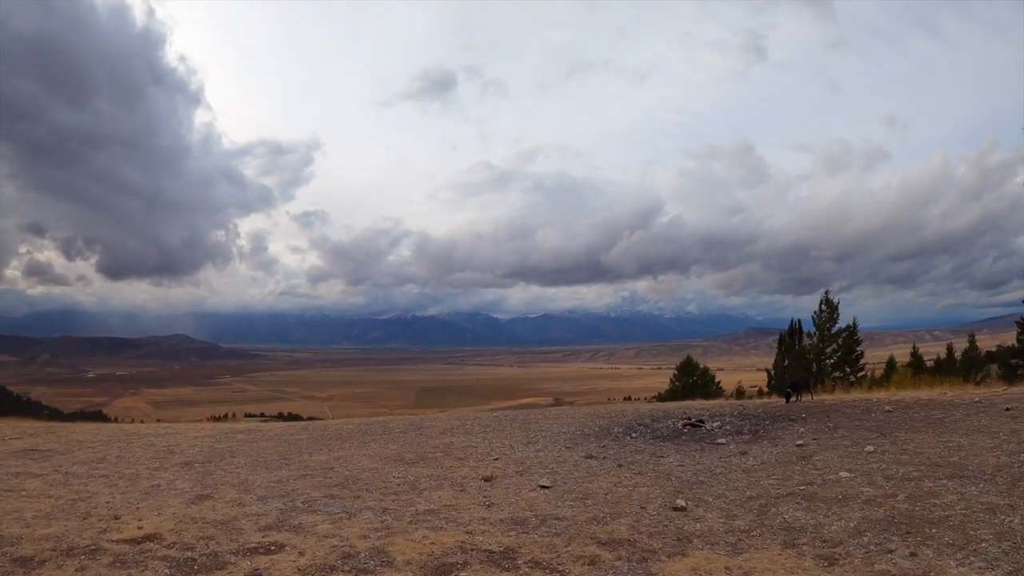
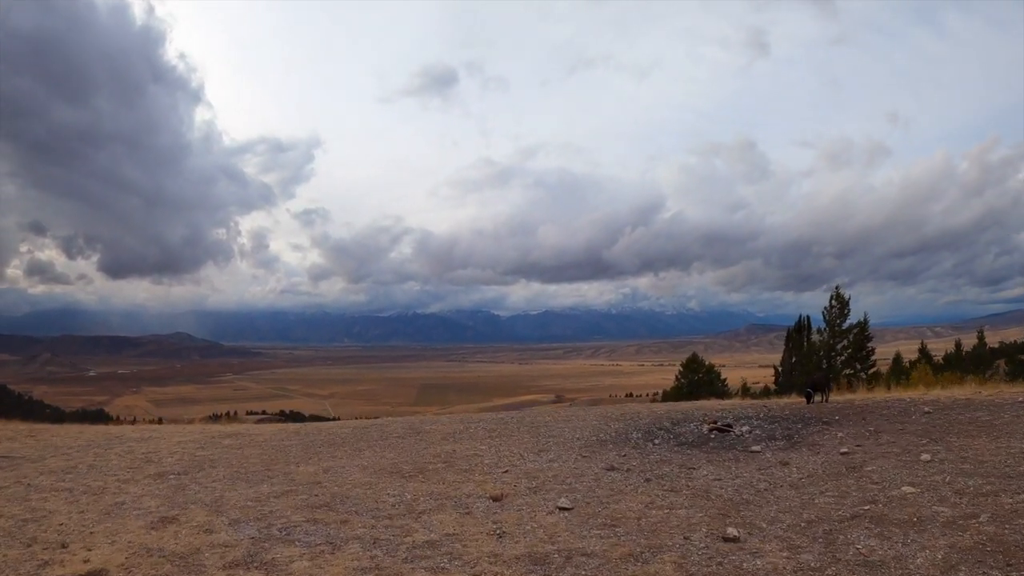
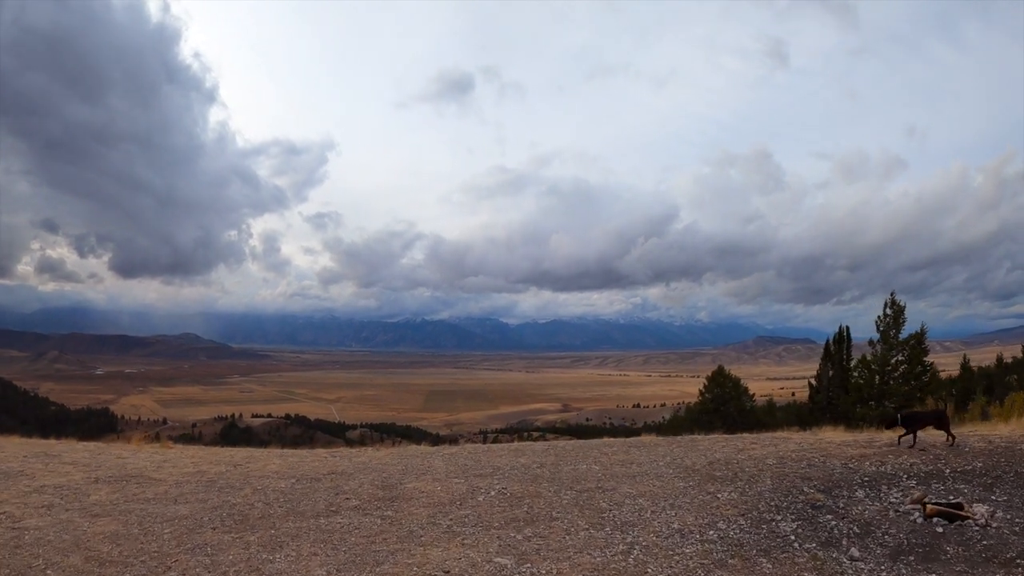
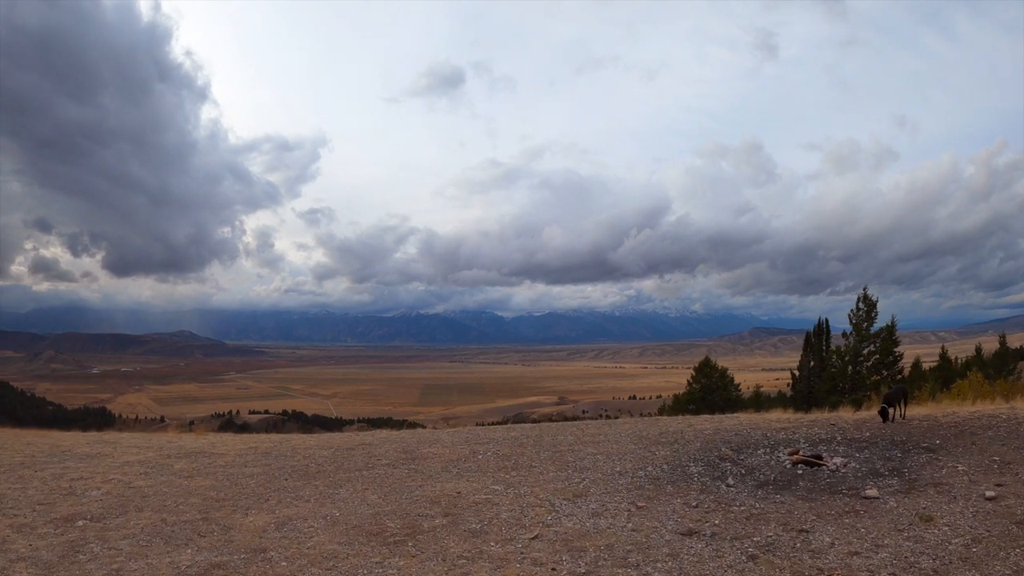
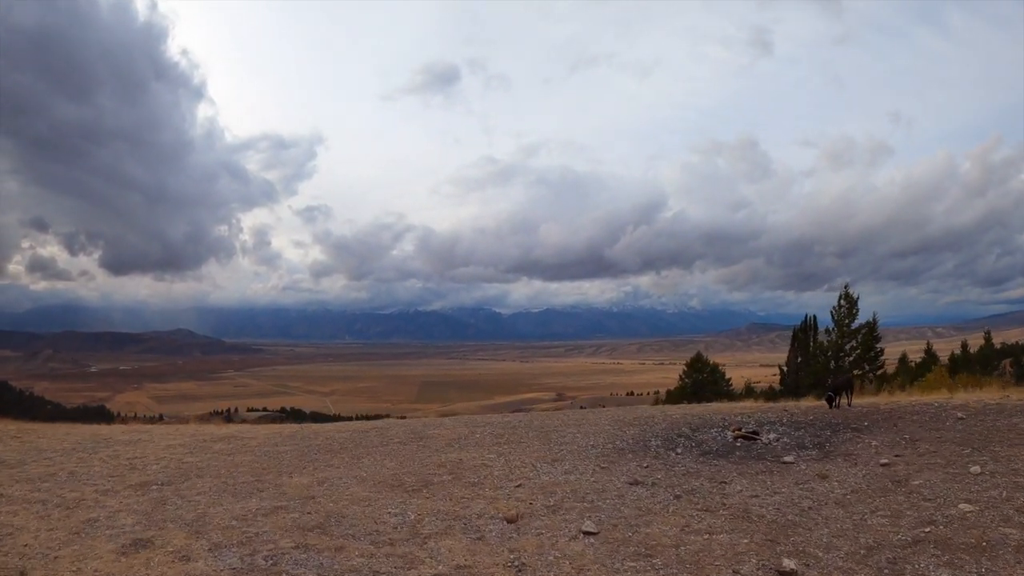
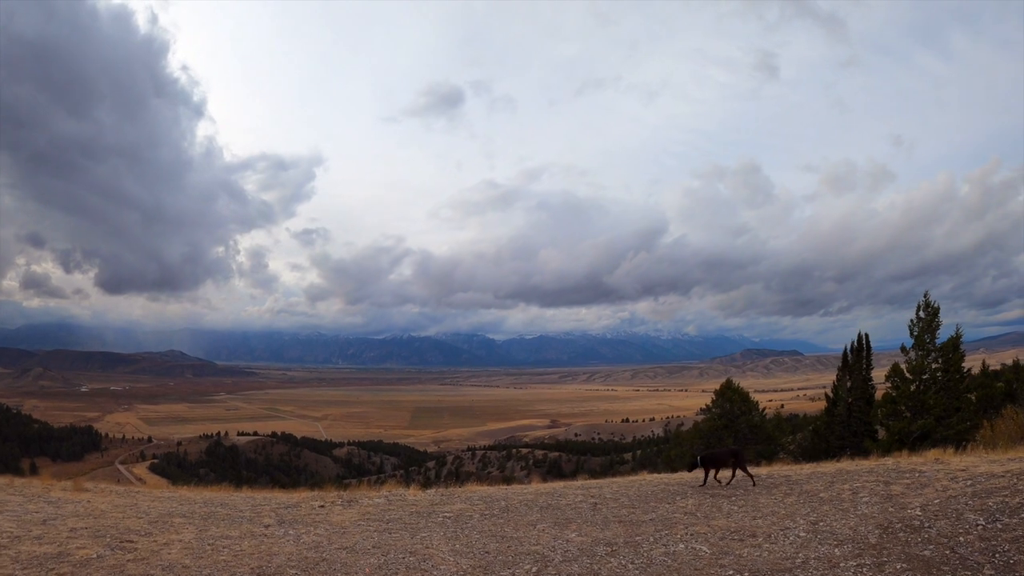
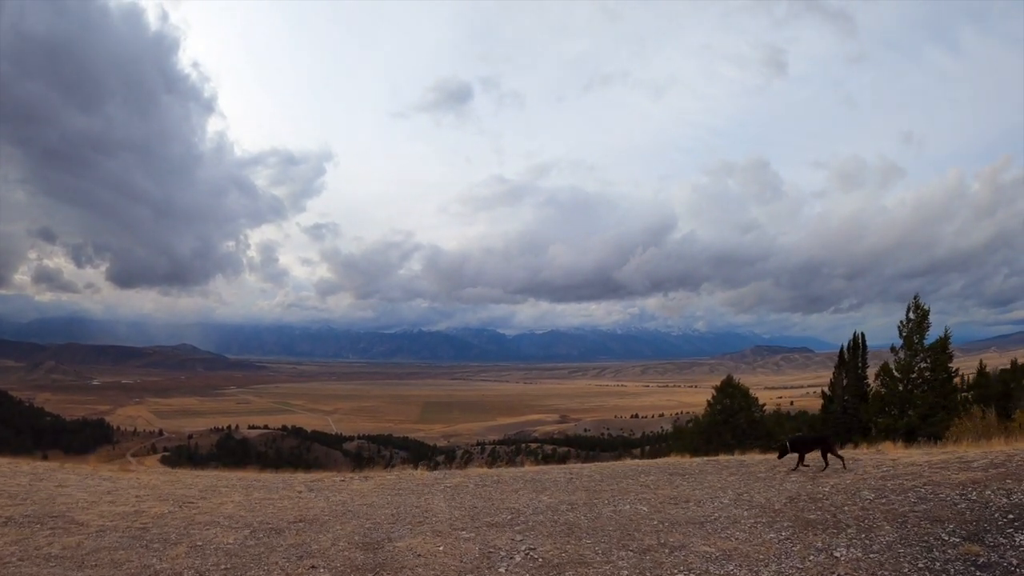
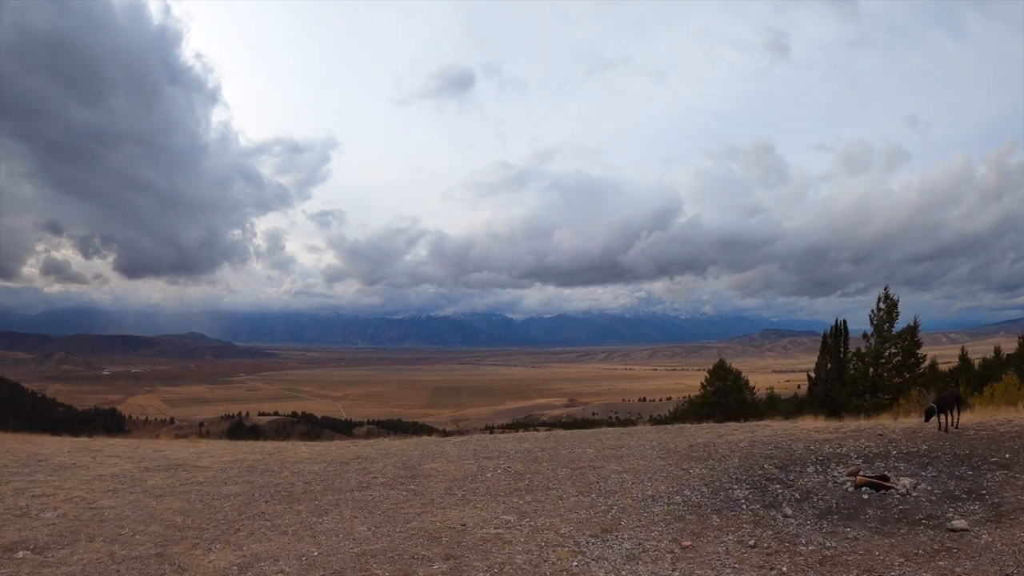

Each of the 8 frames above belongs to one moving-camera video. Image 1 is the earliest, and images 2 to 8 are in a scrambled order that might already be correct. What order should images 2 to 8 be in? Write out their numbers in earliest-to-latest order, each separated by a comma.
2, 5, 4, 8, 3, 7, 6
